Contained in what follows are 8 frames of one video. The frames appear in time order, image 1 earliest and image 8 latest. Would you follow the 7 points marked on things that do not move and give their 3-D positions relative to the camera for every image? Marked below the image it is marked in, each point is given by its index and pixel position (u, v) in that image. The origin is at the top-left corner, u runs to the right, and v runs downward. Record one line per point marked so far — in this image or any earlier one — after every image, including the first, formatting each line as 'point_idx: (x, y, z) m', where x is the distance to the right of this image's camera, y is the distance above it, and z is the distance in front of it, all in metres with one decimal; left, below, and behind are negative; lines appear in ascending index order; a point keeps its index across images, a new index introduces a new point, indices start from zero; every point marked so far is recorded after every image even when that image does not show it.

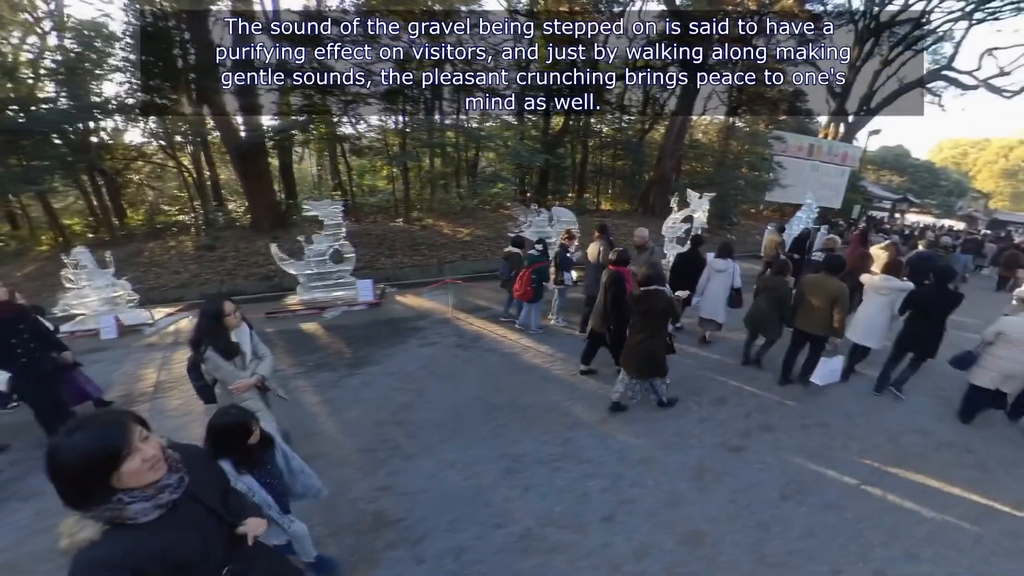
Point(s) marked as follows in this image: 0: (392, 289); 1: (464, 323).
0: (-3.1, -0.1, +9.4) m
1: (-1.2, -0.7, +7.2) m
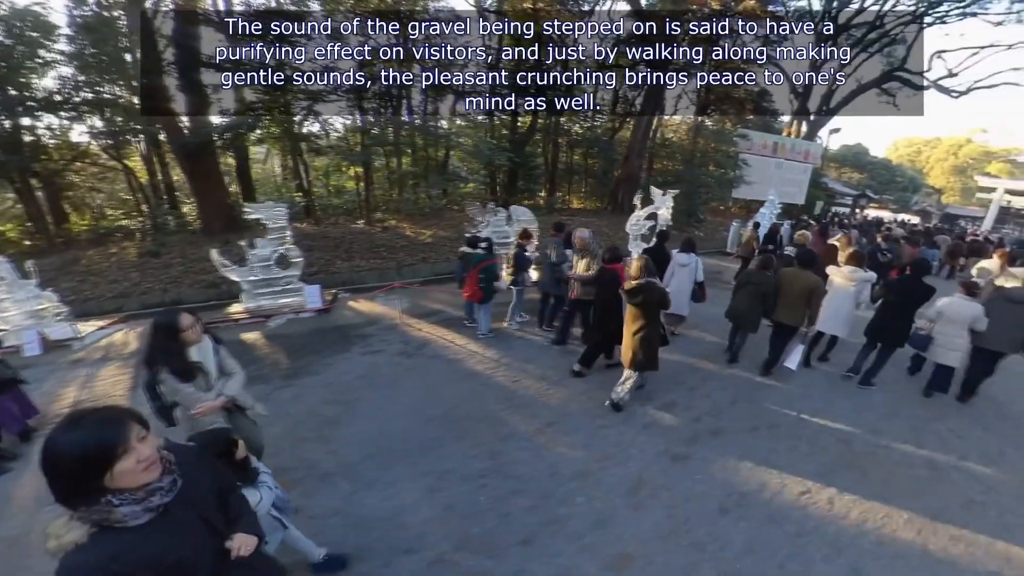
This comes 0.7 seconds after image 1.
0: (-4.0, -0.2, +8.9) m
1: (-1.9, -0.7, +6.8) m
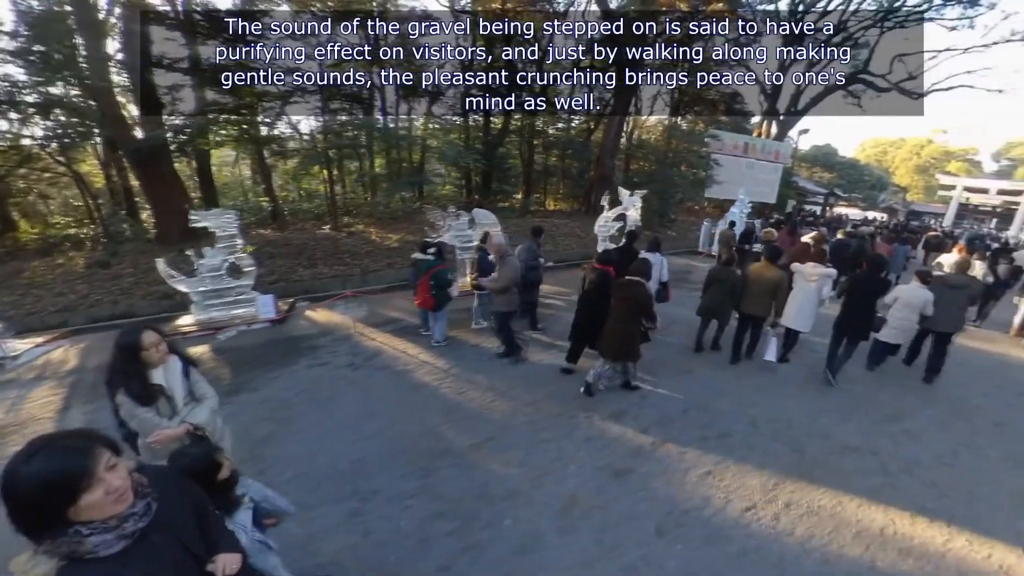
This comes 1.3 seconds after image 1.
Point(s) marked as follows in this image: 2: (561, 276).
0: (-4.7, -0.4, +8.5) m
1: (-2.6, -0.9, +6.5) m
2: (+1.2, +0.3, +10.2) m
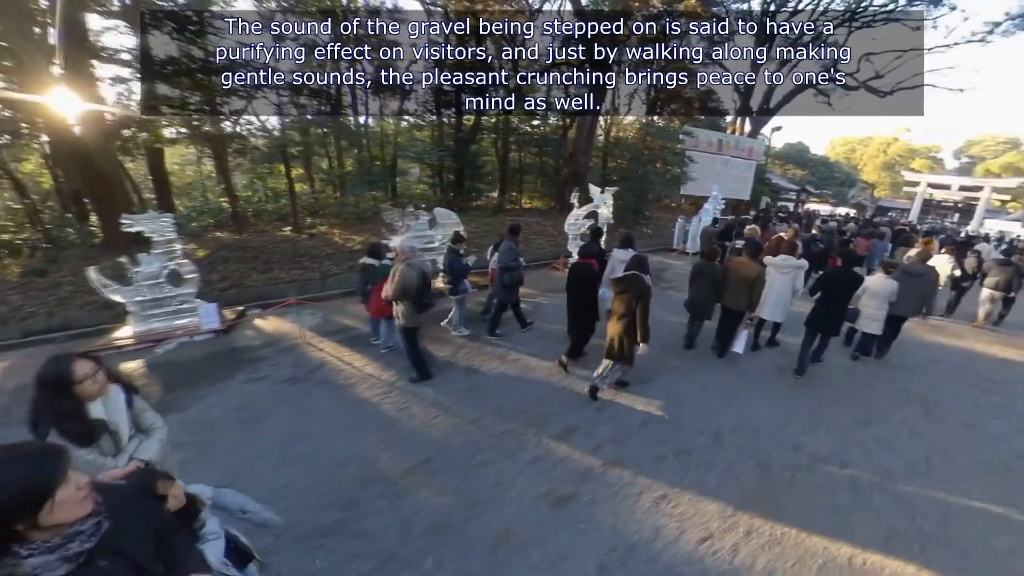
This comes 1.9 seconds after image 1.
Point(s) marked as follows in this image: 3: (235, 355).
0: (-5.4, -0.5, +8.0) m
1: (-3.2, -1.0, +6.0) m
2: (+0.4, +0.3, +9.9) m
3: (-4.6, -1.1, +6.3) m
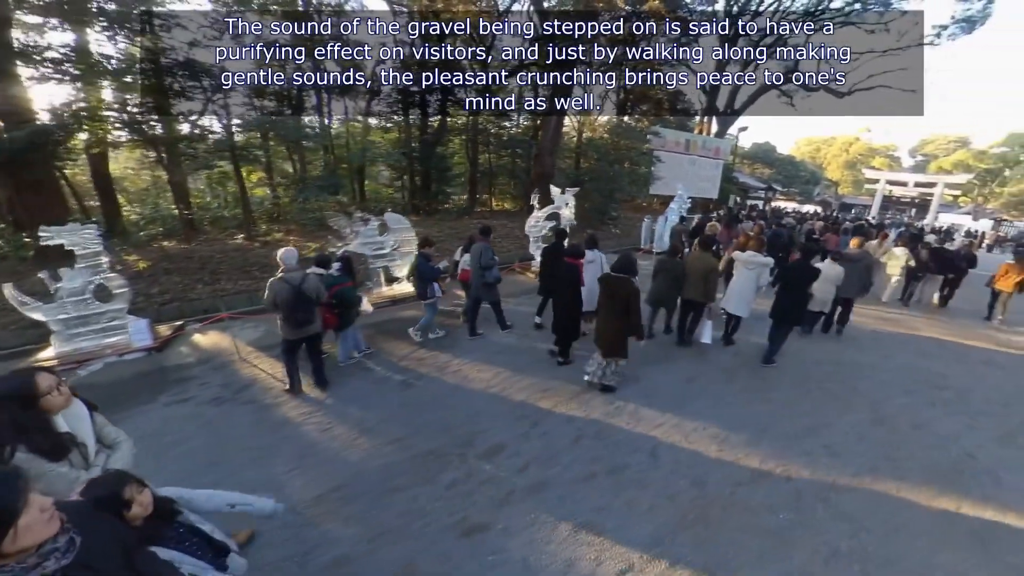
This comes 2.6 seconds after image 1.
0: (-6.2, -0.7, +7.5) m
1: (-3.8, -1.1, +5.6) m
2: (-0.5, +0.2, +9.6) m
3: (-5.3, -1.3, +5.8) m
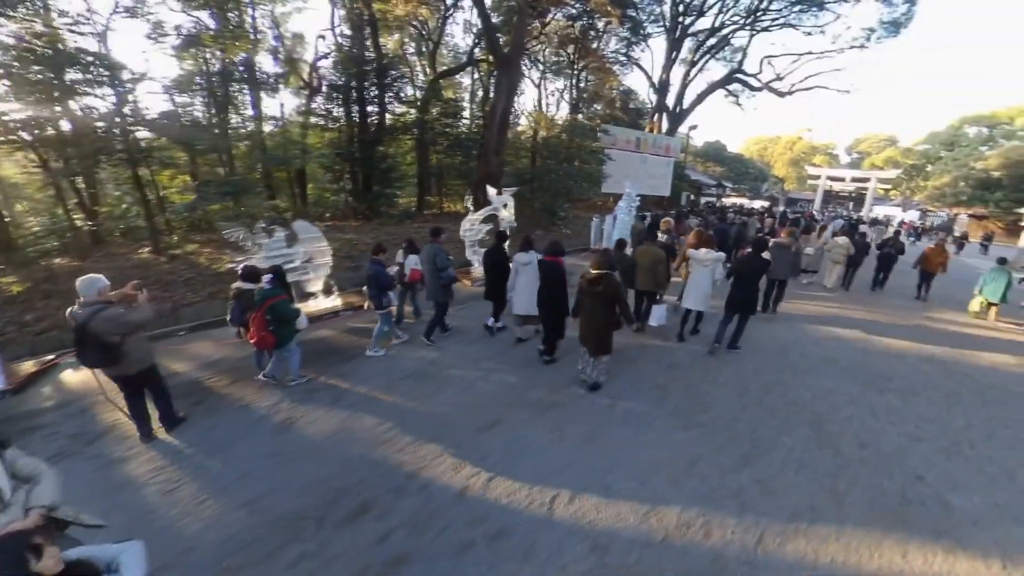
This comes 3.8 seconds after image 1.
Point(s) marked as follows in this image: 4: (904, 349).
0: (-7.3, -1.1, +6.3) m
1: (-4.9, -1.4, +4.6) m
2: (-1.8, 0.0, +8.9) m
3: (-6.4, -1.7, +4.8) m
4: (+6.7, -1.1, +6.5) m
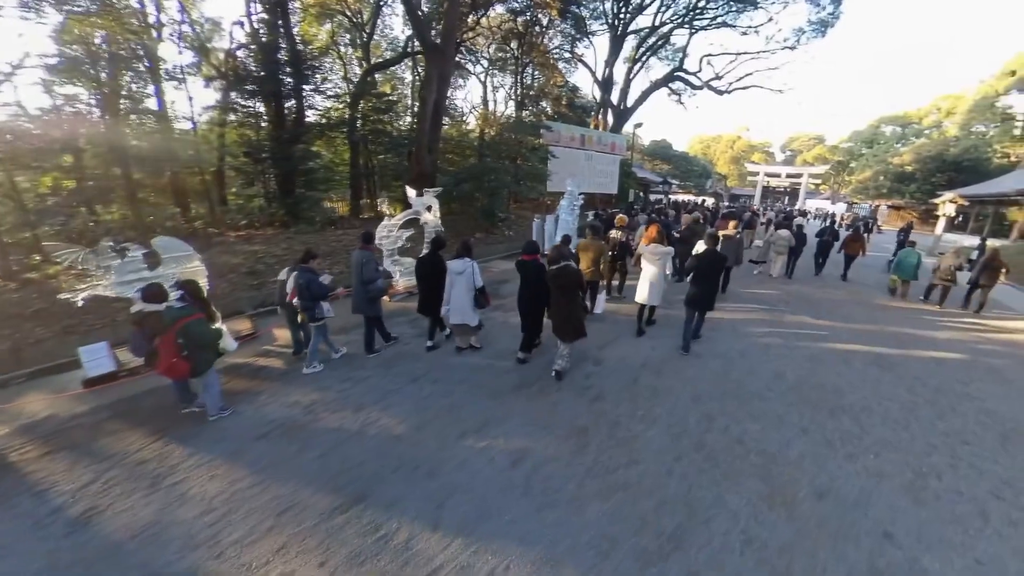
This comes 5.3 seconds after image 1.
0: (-8.4, -1.7, +4.7) m
1: (-5.8, -1.9, +3.3) m
2: (-3.3, -0.4, +7.8) m
3: (-7.3, -2.2, +3.2) m
4: (+5.6, -1.0, +6.3) m
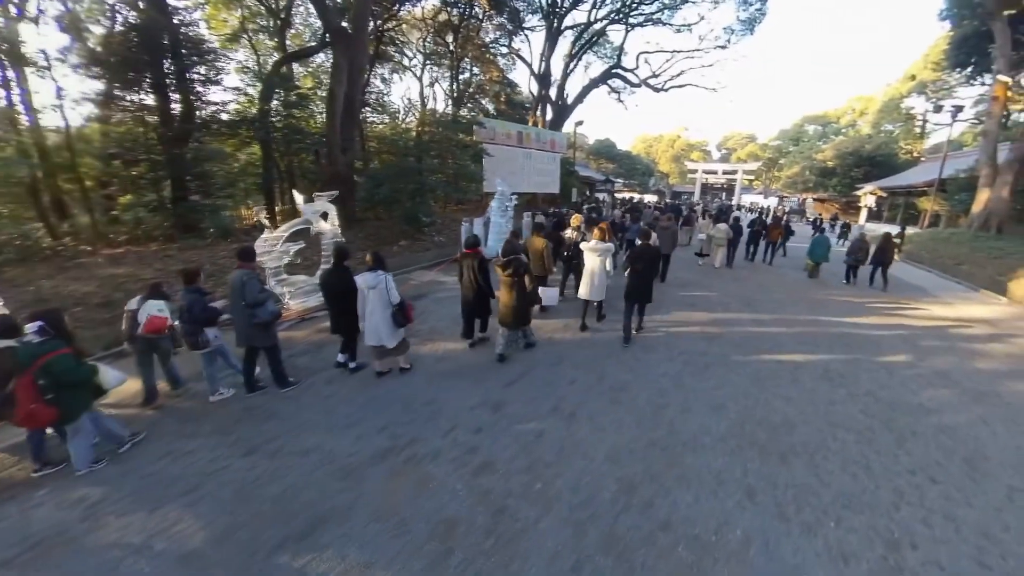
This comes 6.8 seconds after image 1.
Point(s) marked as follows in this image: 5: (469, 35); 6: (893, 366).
0: (-9.3, -2.4, +2.8) m
1: (-6.6, -2.4, +1.7) m
2: (-4.6, -0.8, +6.5) m
3: (-8.0, -2.8, +1.5) m
4: (+4.3, -1.0, +5.9) m
5: (-2.1, +12.5, +18.8) m
6: (+5.7, -1.1, +5.7) m
